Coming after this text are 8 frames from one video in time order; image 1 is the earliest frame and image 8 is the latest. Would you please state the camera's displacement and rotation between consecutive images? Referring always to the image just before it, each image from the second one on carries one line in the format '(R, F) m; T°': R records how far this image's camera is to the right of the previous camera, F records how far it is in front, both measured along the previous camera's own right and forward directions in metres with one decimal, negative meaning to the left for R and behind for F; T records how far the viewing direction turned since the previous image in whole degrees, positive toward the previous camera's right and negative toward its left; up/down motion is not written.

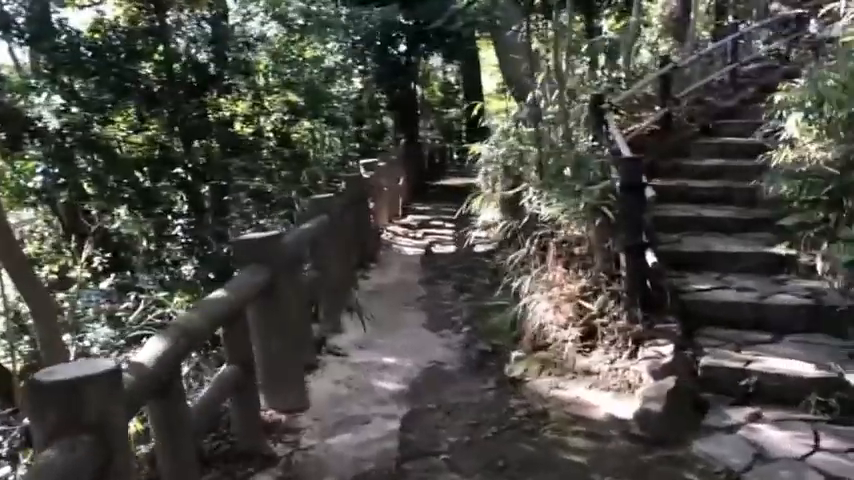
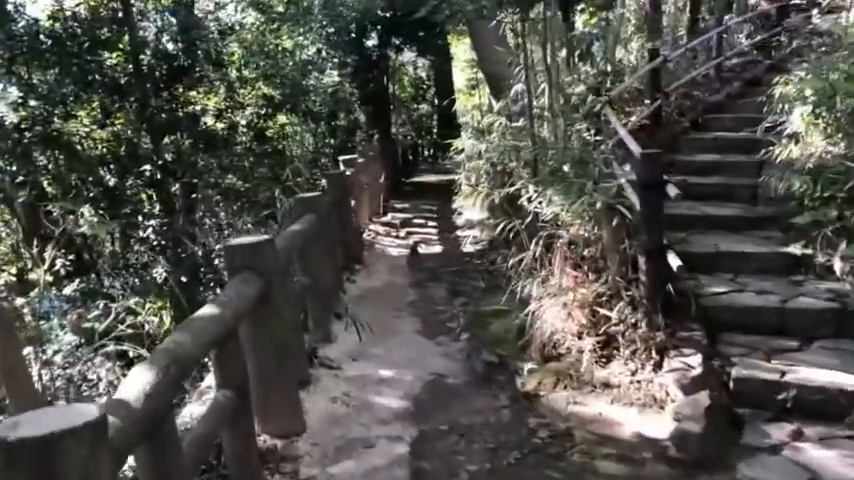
(-0.1, +0.2) m; +3°
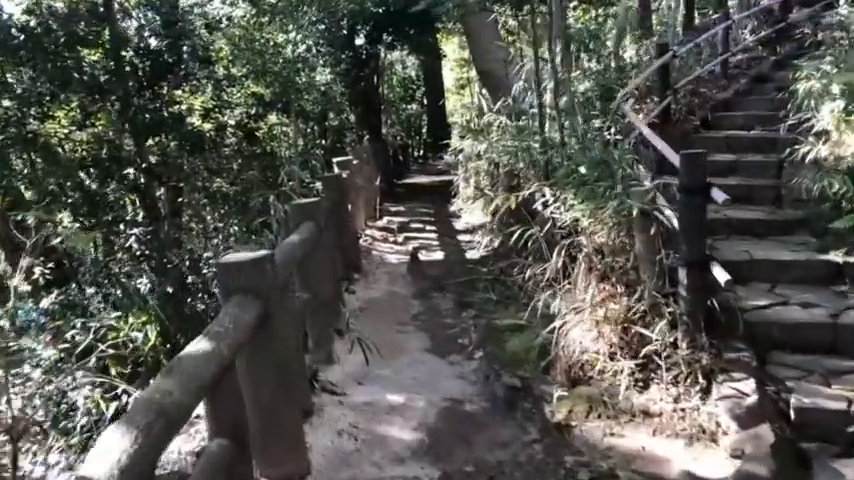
(-0.1, +0.3) m; +1°
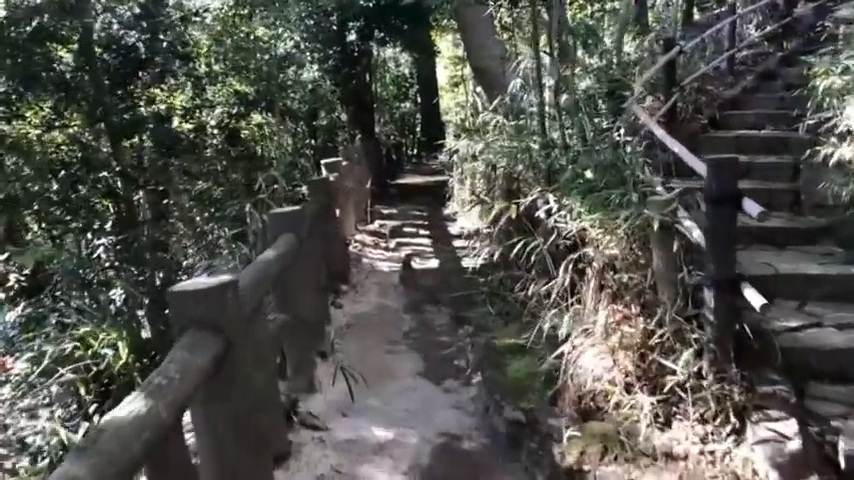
(0.0, +0.3) m; 0°
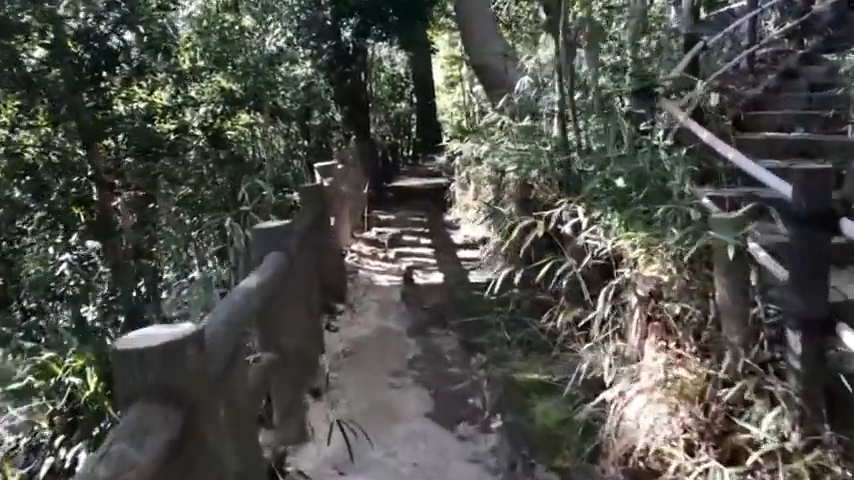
(-0.1, +0.4) m; +1°
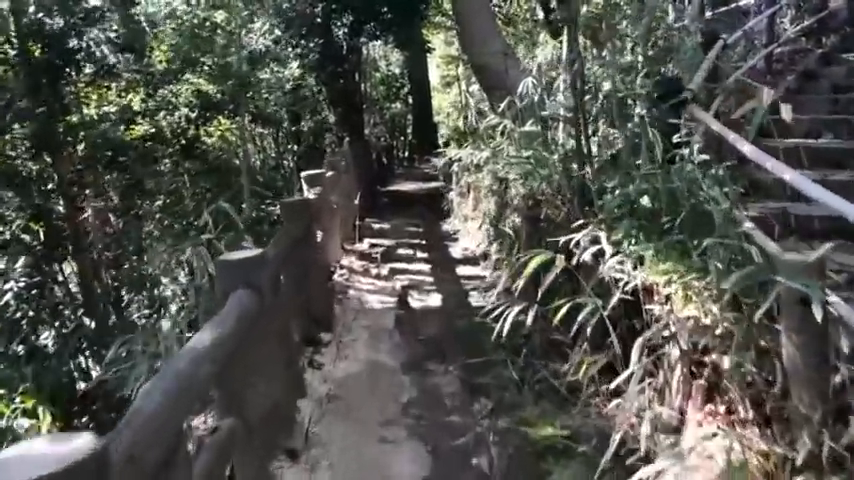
(0.0, +0.4) m; 0°
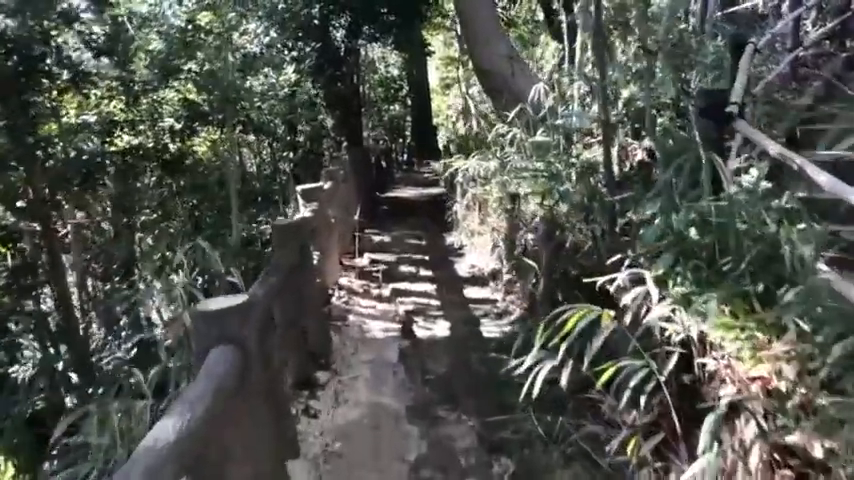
(0.0, +0.3) m; 0°
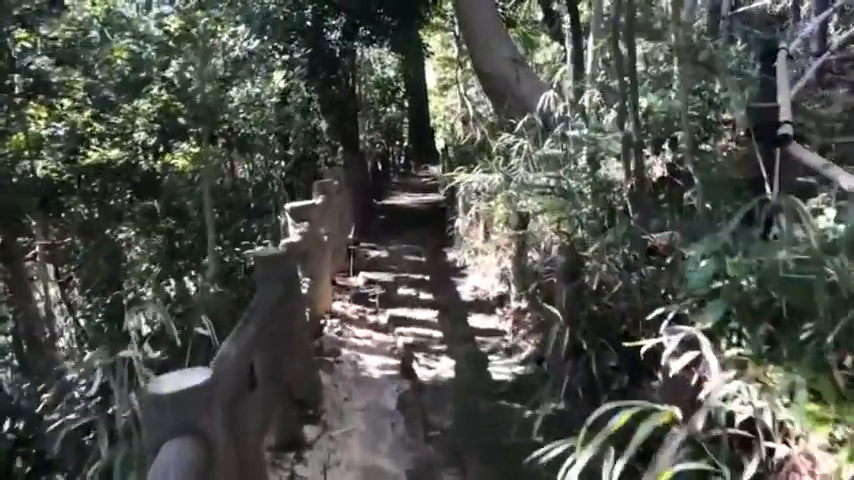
(0.0, +0.4) m; 0°
